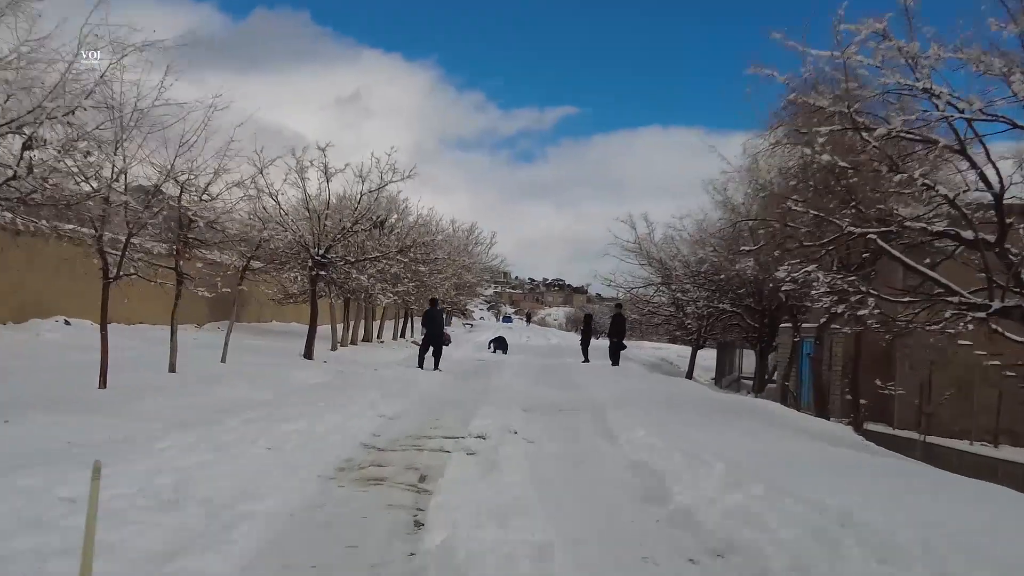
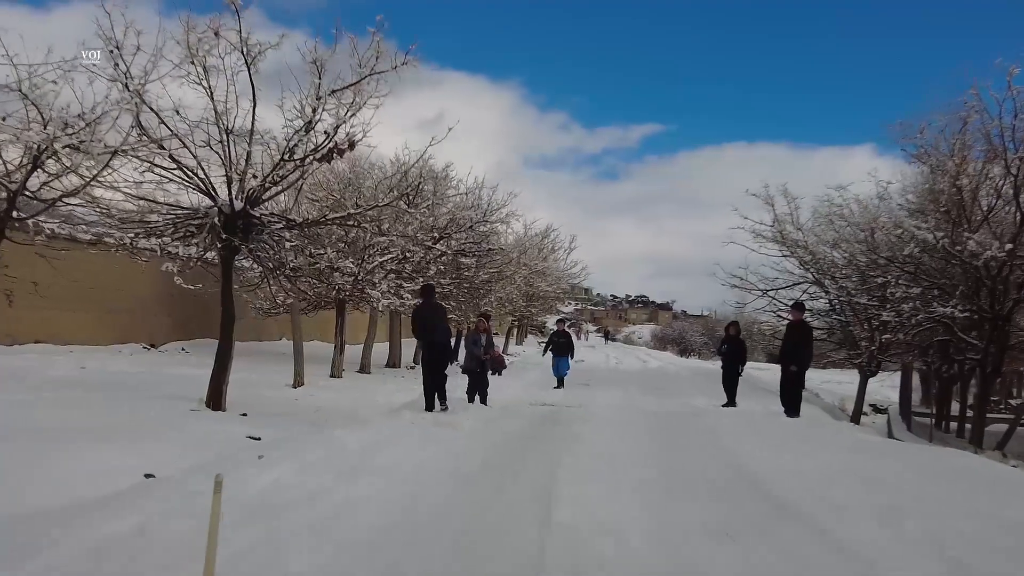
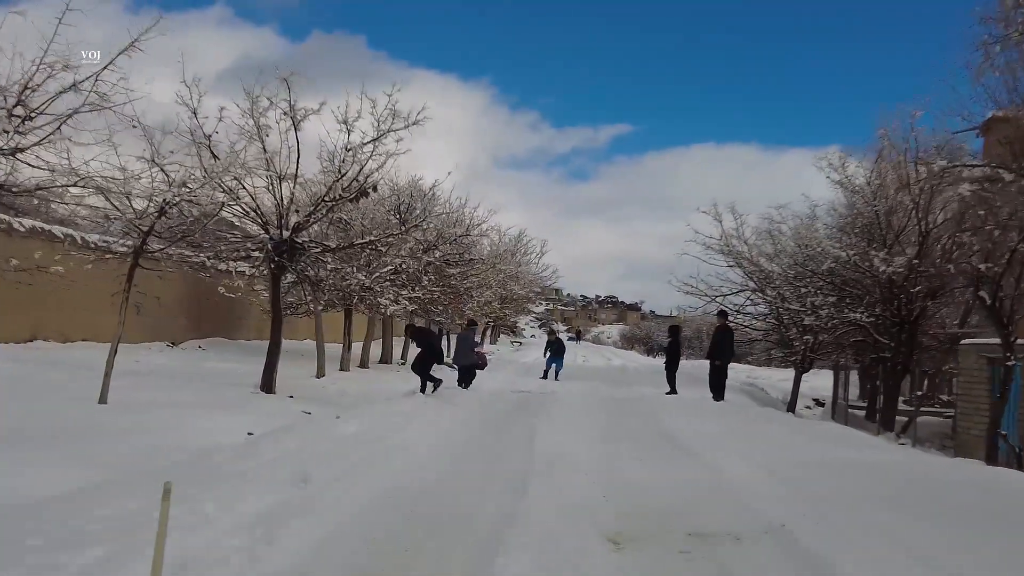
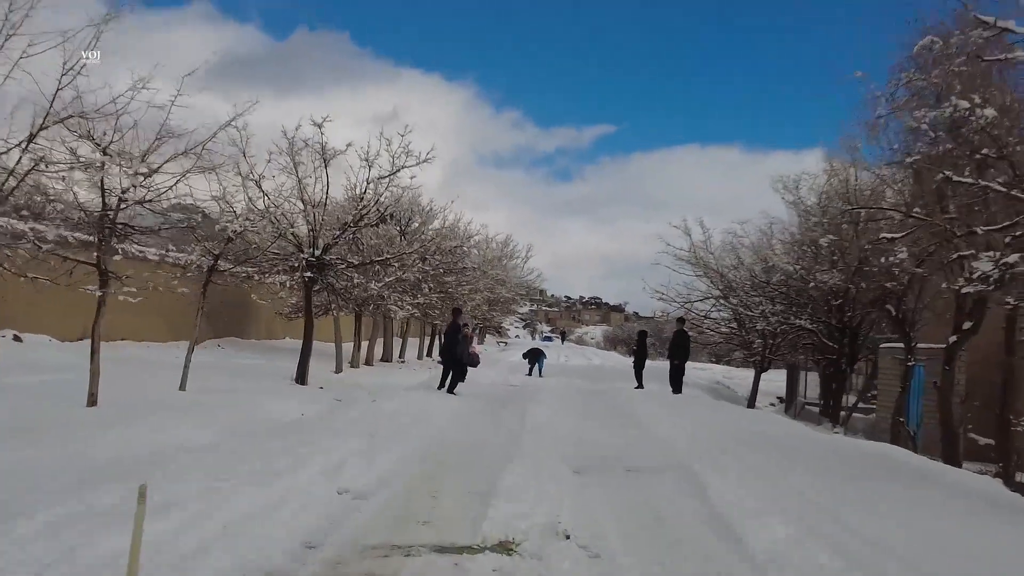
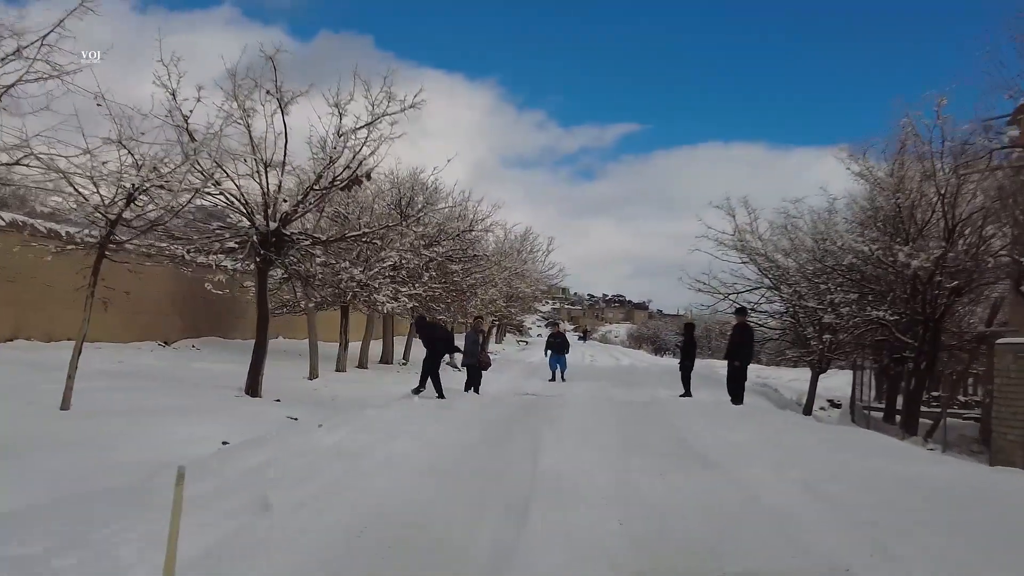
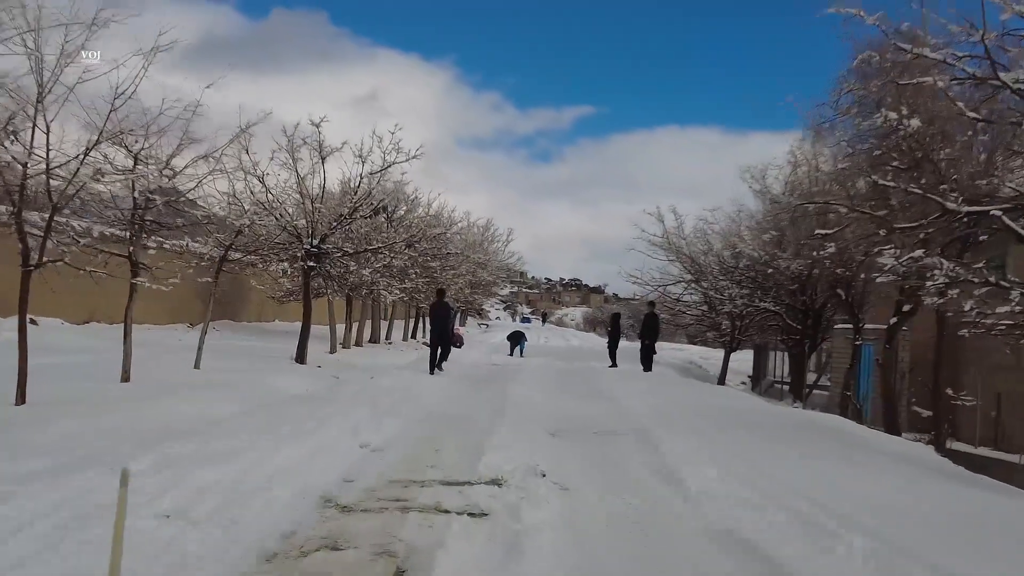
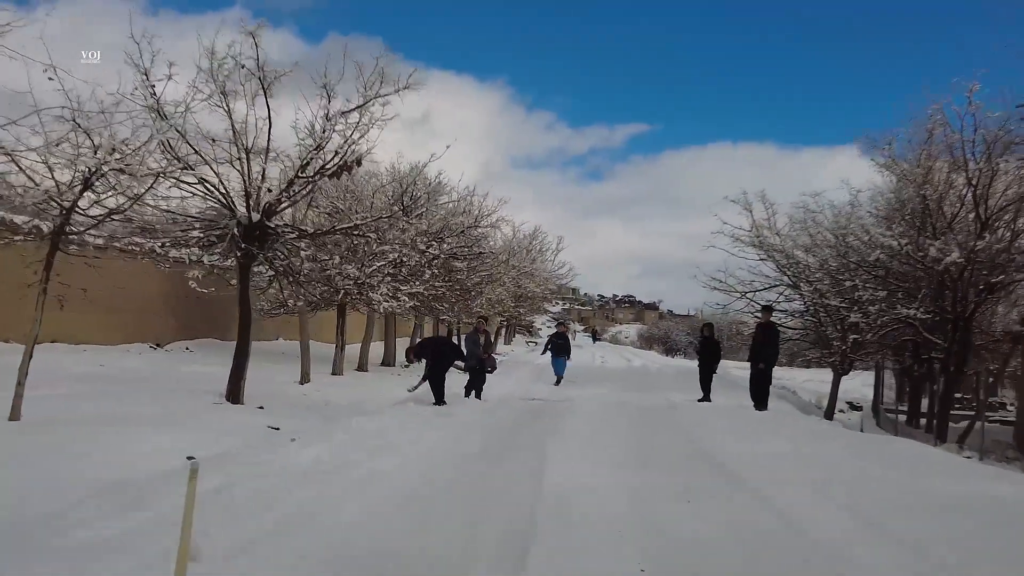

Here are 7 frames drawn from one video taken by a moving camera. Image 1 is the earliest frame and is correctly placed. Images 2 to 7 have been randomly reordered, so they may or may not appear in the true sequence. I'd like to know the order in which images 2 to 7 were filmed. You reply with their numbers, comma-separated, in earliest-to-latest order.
6, 4, 3, 5, 7, 2
